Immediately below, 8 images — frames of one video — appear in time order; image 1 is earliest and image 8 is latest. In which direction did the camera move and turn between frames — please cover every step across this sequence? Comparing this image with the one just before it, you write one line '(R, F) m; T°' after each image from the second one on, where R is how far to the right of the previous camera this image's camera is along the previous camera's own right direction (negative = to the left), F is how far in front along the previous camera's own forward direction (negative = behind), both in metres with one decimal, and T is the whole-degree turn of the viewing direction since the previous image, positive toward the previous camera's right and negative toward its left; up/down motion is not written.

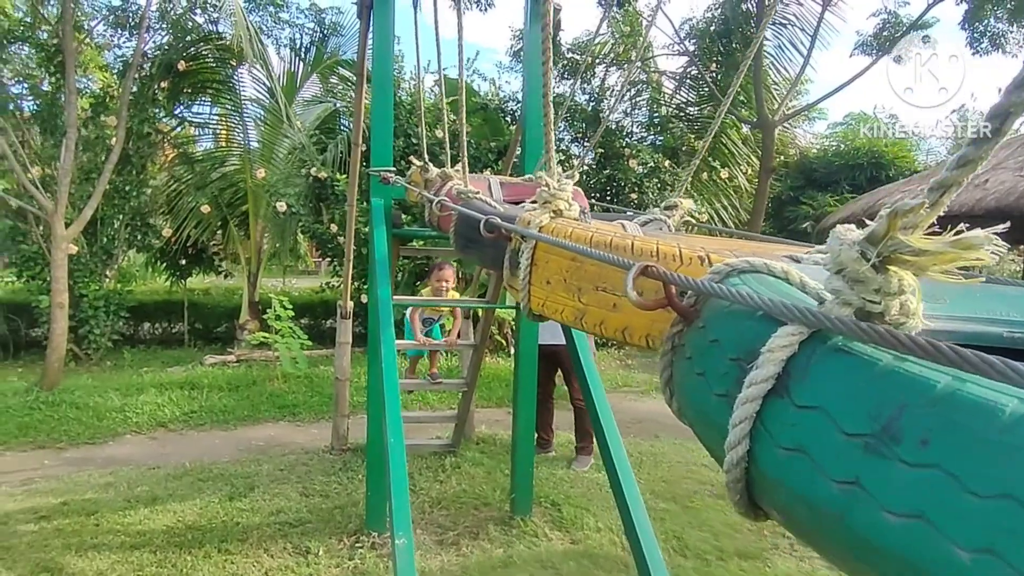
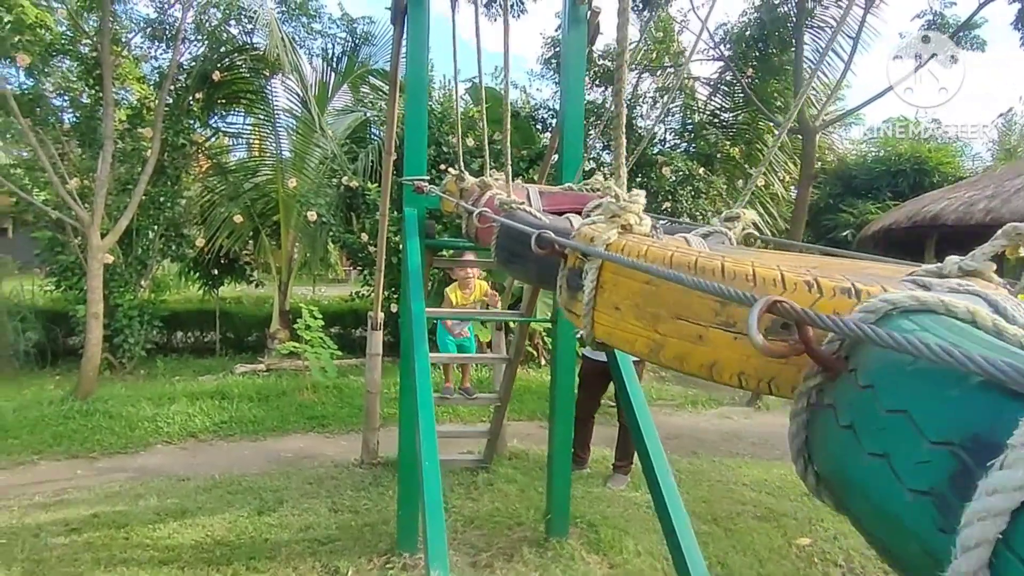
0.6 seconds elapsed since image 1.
(0.0, +0.1) m; -2°
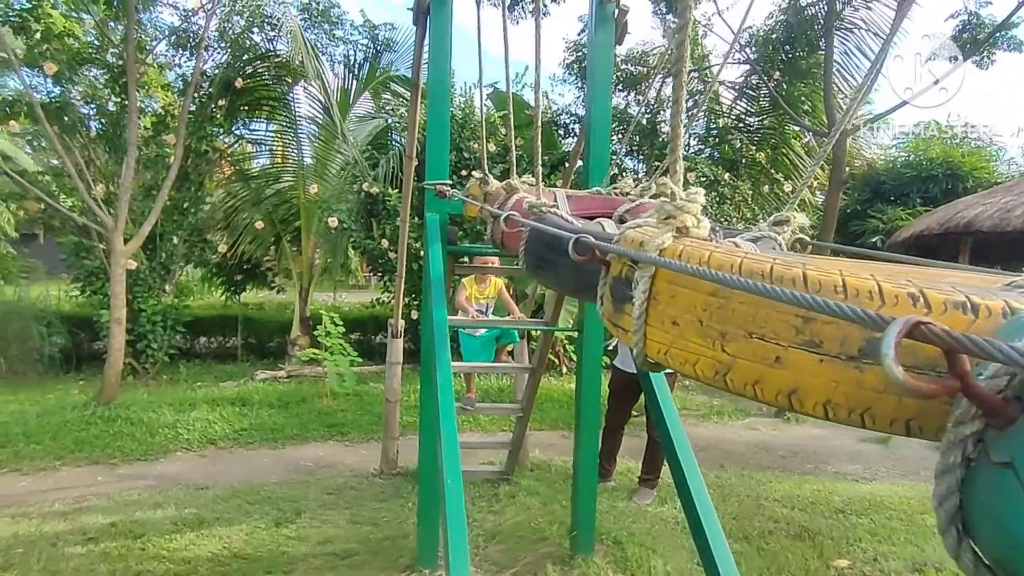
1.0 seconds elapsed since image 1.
(0.0, +0.1) m; -1°
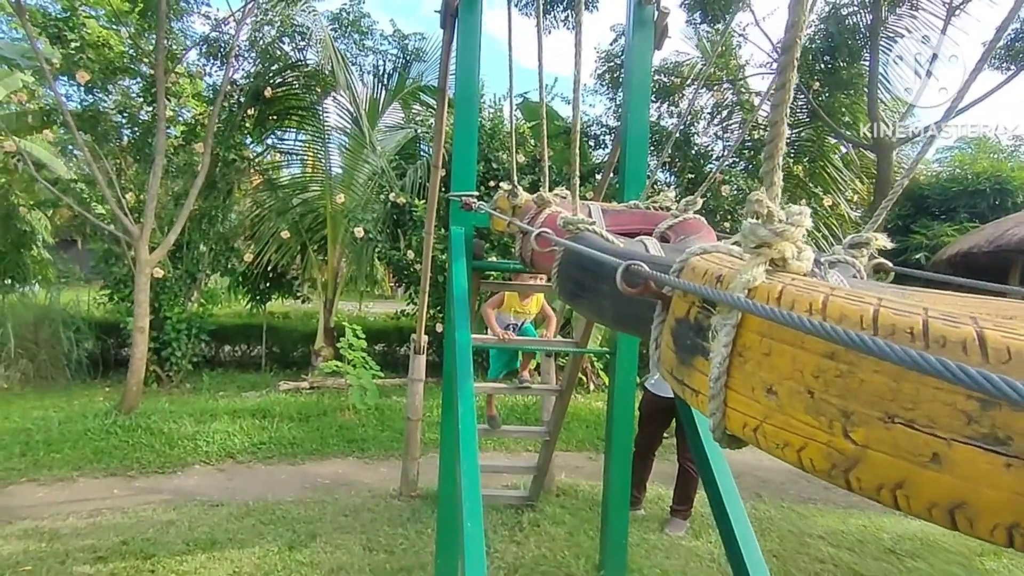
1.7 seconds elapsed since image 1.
(0.0, +0.2) m; -2°
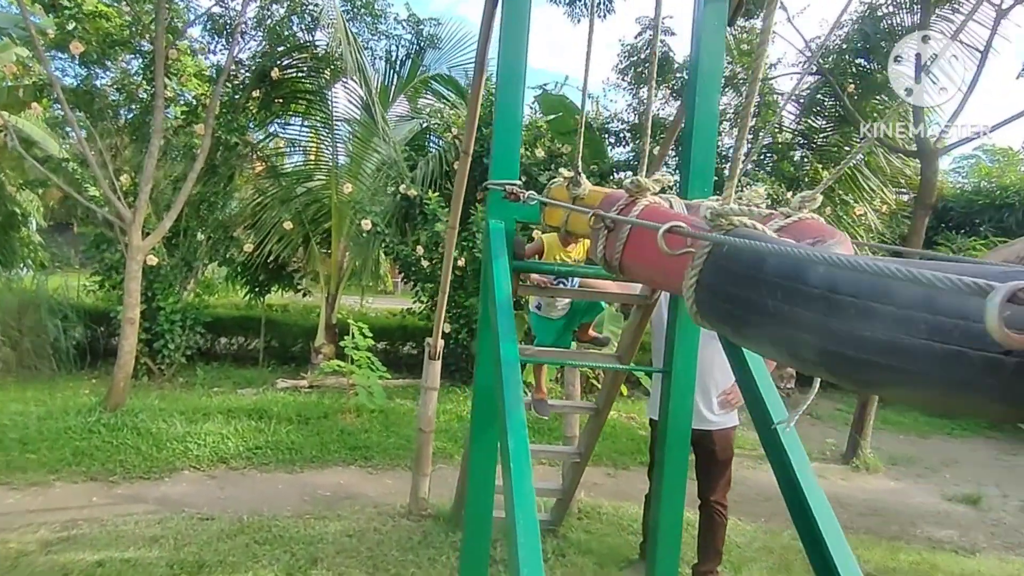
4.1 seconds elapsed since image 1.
(-0.2, +0.4) m; 0°
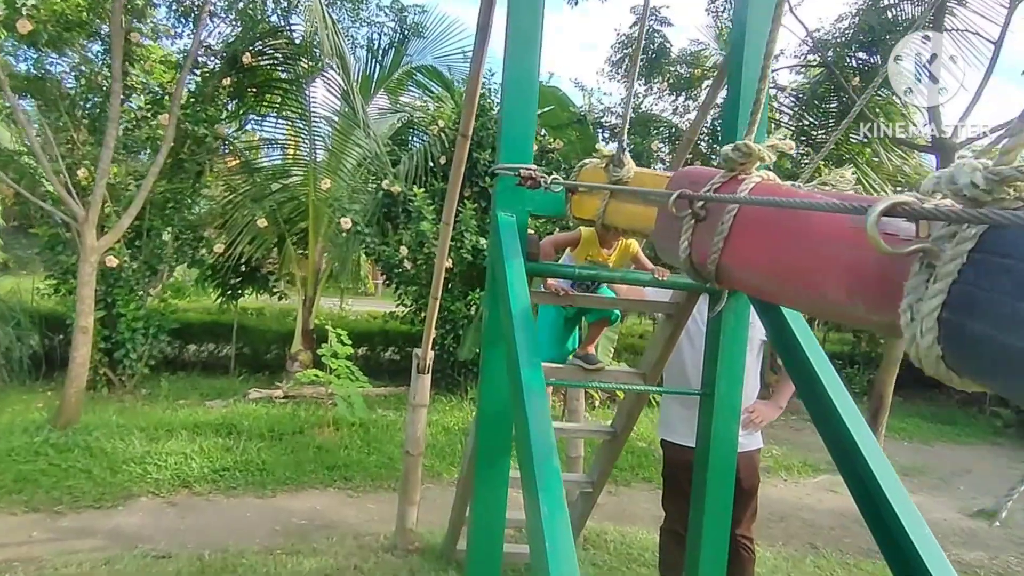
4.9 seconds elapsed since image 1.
(-0.1, +0.4) m; +1°
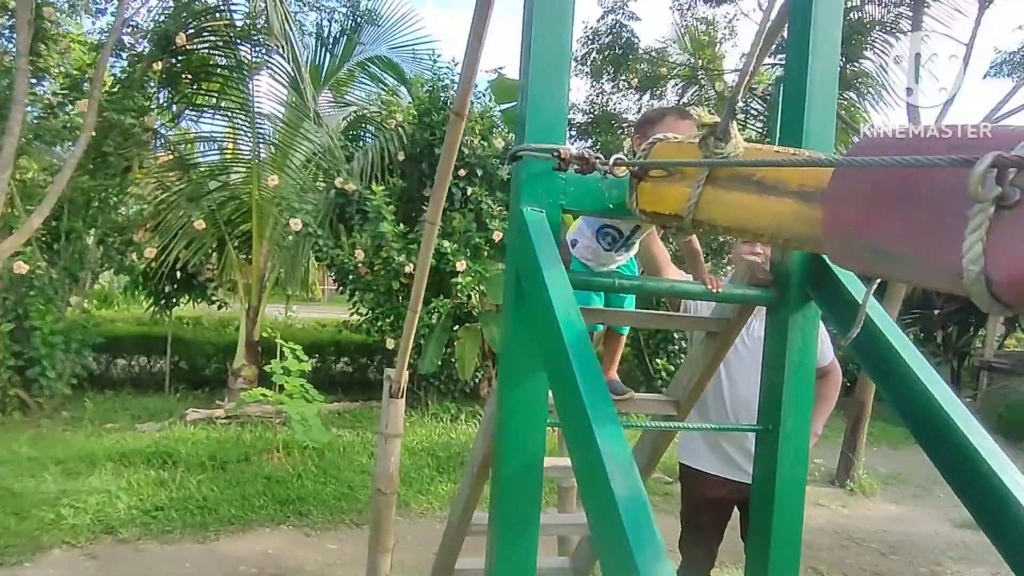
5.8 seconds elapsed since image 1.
(-0.2, +0.5) m; +4°
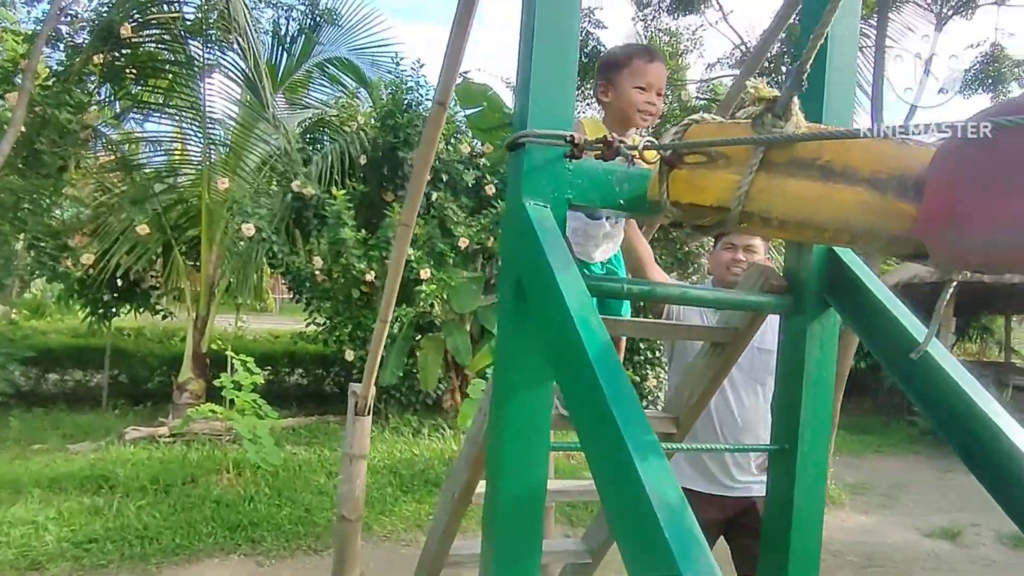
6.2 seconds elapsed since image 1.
(-0.1, +0.2) m; +3°
